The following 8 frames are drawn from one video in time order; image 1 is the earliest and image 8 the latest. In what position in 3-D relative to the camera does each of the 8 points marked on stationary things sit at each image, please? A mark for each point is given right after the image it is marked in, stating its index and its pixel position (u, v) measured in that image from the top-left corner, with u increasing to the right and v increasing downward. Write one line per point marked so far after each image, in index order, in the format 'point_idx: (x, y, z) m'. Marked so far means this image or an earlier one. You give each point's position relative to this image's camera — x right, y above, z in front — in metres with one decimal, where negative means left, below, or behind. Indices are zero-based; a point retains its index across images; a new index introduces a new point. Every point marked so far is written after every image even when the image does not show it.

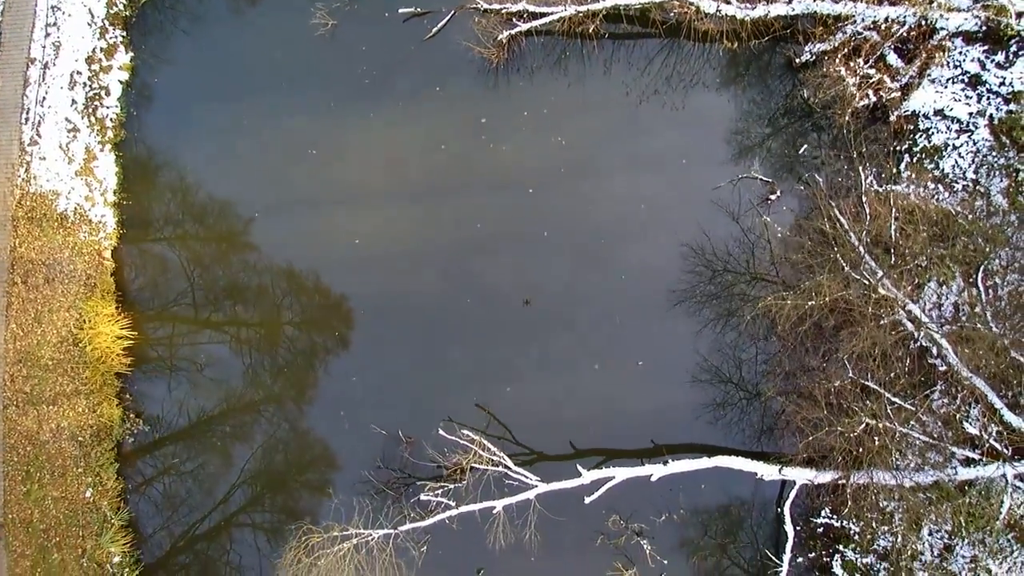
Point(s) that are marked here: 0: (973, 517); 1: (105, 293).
0: (+7.5, -3.7, +7.9) m
1: (-7.3, -0.1, +8.7) m
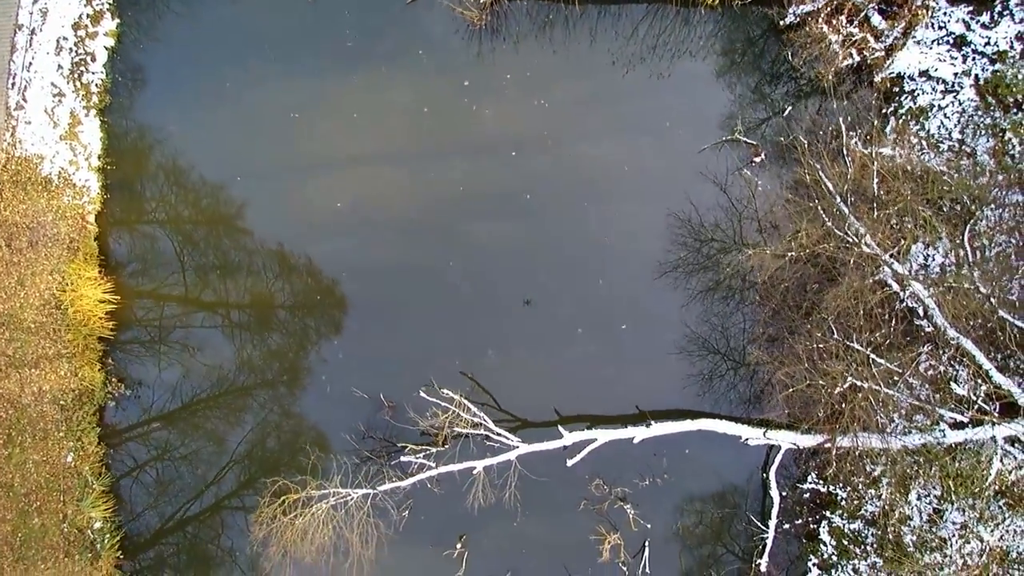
0: (+7.2, -3.1, +7.8) m
1: (-7.6, +0.6, +8.7) m
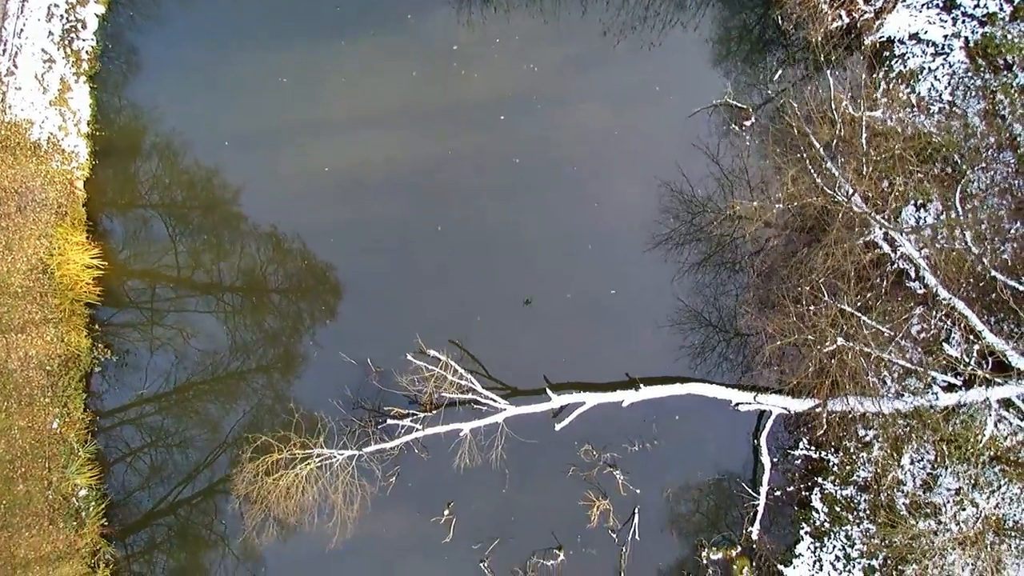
0: (+7.0, -2.5, +7.7) m
1: (-7.7, +1.2, +8.7) m
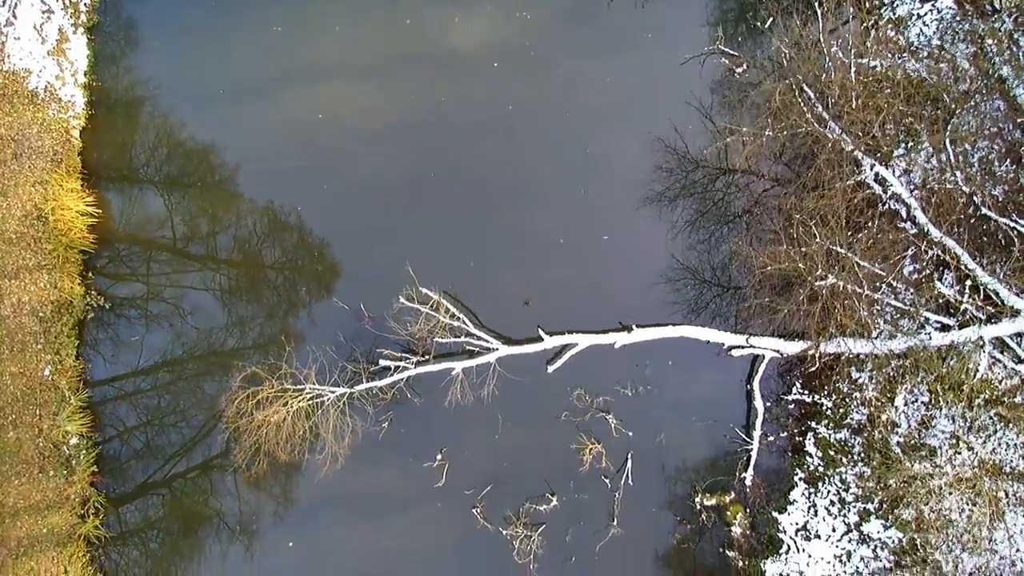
0: (+6.9, -1.5, +7.6) m
1: (-7.9, +2.1, +8.7) m
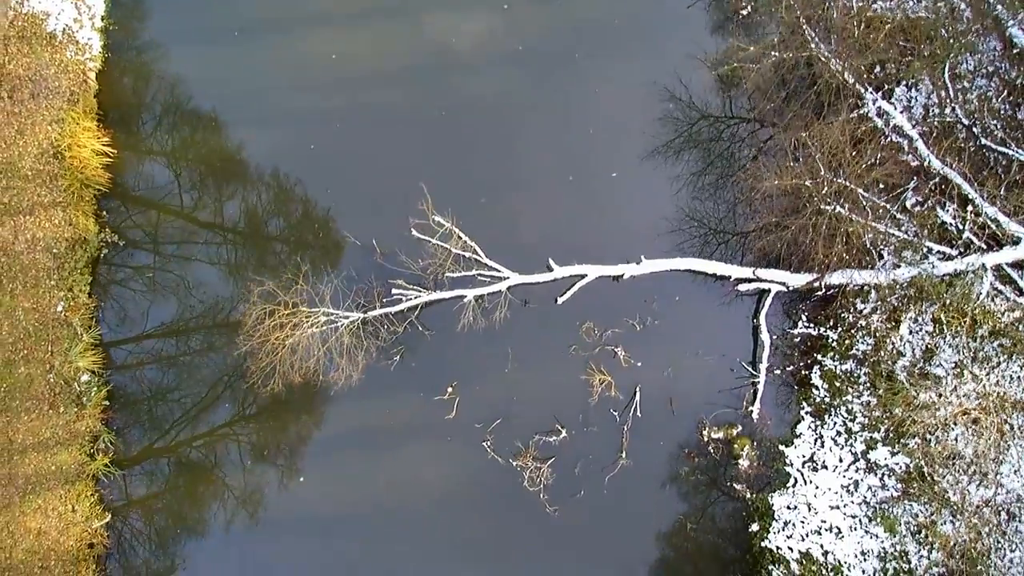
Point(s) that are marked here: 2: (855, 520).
0: (+7.0, -0.4, +7.8) m
1: (-7.7, +3.2, +8.8) m
2: (+5.6, -3.8, +8.0) m
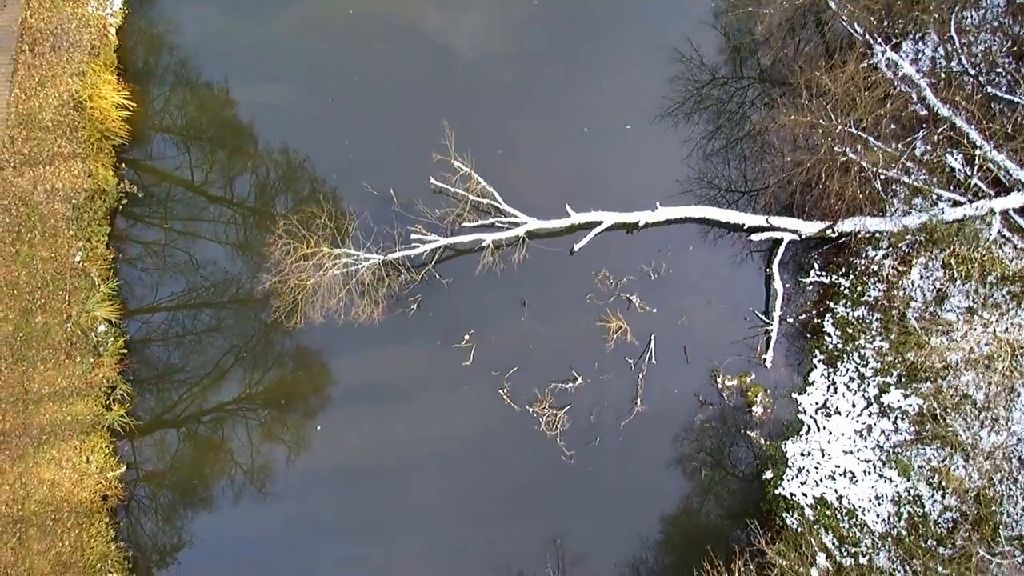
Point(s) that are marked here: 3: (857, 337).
0: (+7.3, +0.4, +7.9) m
1: (-7.4, +4.1, +8.9) m
2: (+5.9, -2.9, +8.0) m
3: (+5.7, -0.8, +8.1) m
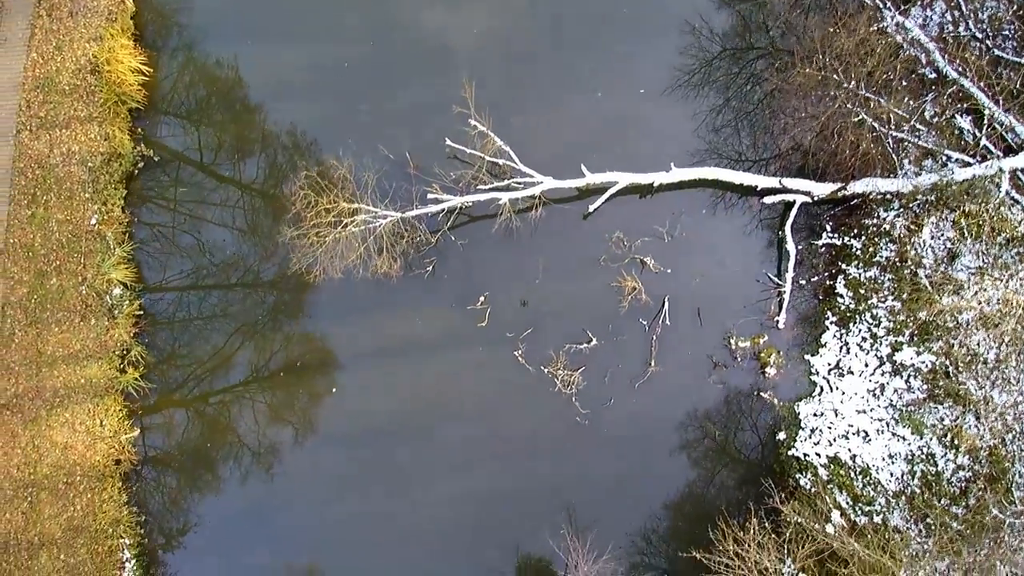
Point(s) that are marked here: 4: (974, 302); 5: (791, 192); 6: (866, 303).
0: (+7.6, +1.1, +8.0) m
1: (-7.2, +4.8, +9.0) m
2: (+6.1, -2.2, +8.1) m
3: (+6.0, -0.2, +8.2) m
4: (+7.5, -0.2, +7.9) m
5: (+4.8, +1.6, +8.3) m
6: (+6.0, -0.3, +8.2) m
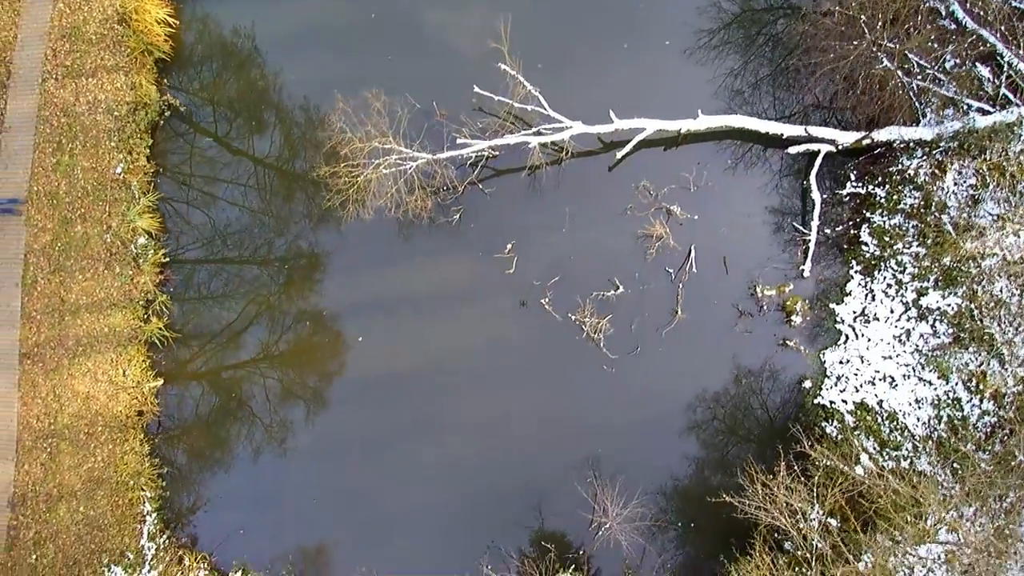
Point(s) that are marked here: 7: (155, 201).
0: (+8.0, +2.0, +8.1) m
1: (-6.7, +5.7, +9.0) m
2: (+6.6, -1.4, +8.1) m
3: (+6.5, +0.7, +8.3) m
4: (+8.0, +0.7, +8.0) m
5: (+5.2, +2.5, +8.4) m
6: (+6.4, +0.6, +8.3) m
7: (-6.6, +1.6, +9.0) m
